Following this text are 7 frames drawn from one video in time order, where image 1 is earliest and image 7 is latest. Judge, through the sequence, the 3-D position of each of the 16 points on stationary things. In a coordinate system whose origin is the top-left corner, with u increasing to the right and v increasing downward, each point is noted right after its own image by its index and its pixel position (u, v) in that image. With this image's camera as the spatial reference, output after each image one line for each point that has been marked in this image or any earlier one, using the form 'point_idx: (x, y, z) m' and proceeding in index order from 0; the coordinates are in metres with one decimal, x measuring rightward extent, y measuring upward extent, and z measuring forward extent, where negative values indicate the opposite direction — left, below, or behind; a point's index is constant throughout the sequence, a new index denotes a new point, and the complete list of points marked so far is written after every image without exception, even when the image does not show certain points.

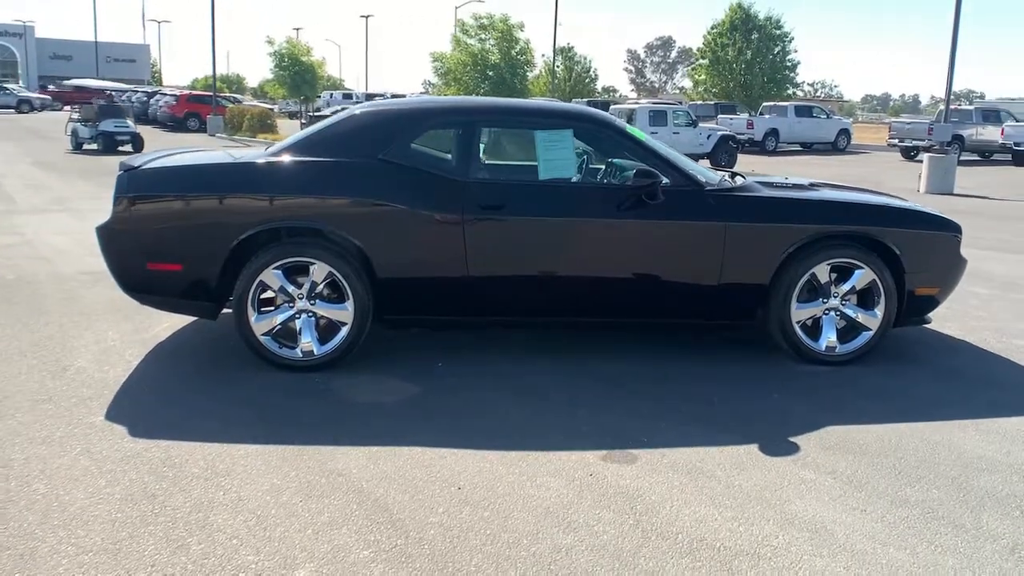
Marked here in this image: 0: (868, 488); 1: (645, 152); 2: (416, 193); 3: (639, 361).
0: (+1.7, -0.9, +4.0) m
1: (+0.9, +0.9, +5.6) m
2: (-0.6, +0.6, +5.4) m
3: (+0.9, -0.5, +5.8) m
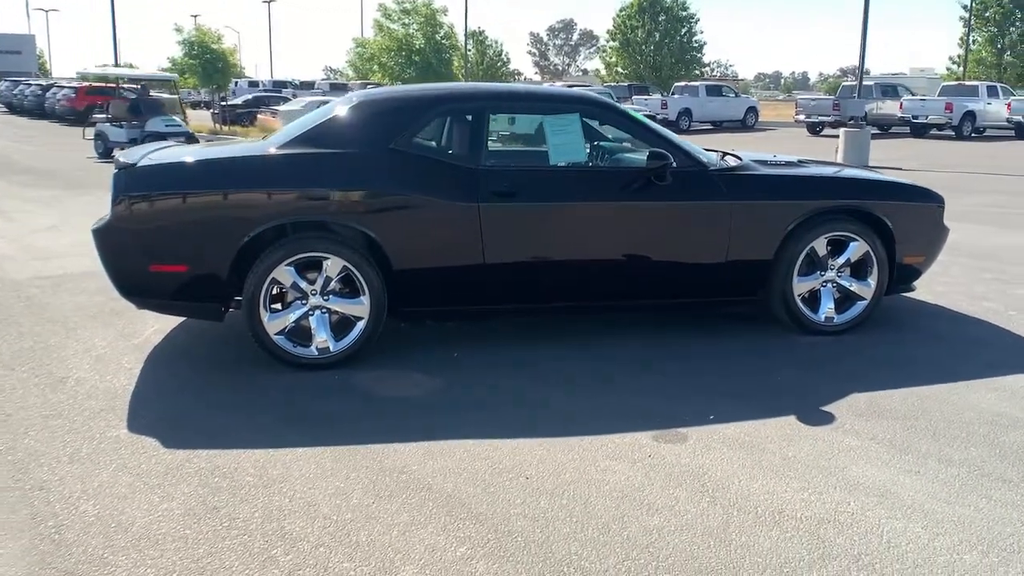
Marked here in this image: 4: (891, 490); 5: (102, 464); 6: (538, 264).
0: (+2.0, -0.8, +4.2) m
1: (+1.0, +1.0, +5.7) m
2: (-0.5, +0.7, +5.3) m
3: (+0.9, -0.4, +5.9) m
4: (+1.7, -0.9, +3.8) m
5: (-1.9, -0.8, +4.0) m
6: (+0.2, +0.1, +5.5) m
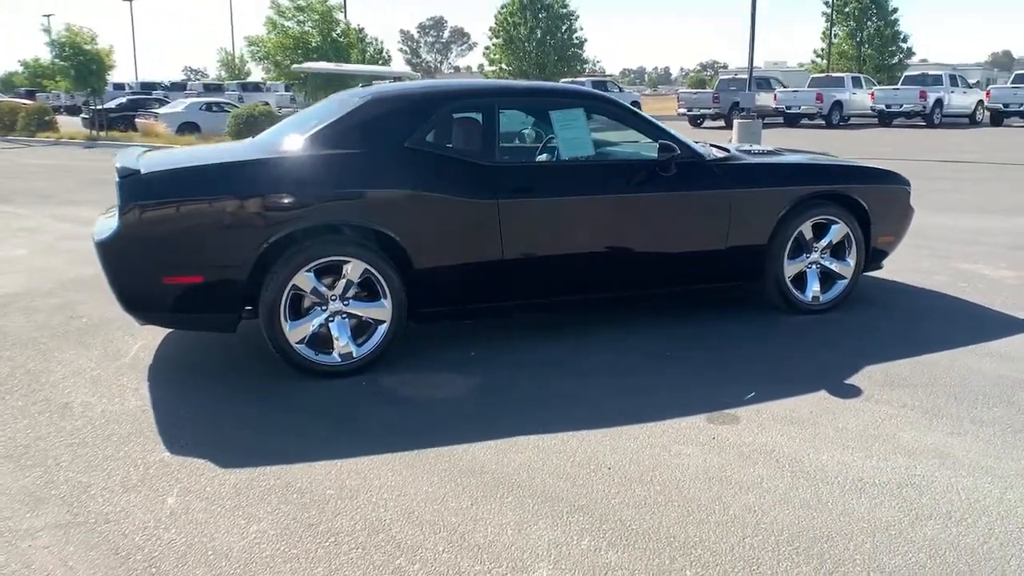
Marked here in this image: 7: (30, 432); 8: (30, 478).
0: (+2.3, -0.7, +4.5) m
1: (+1.0, +1.1, +5.8) m
2: (-0.4, +0.7, +5.2) m
3: (+1.0, -0.3, +6.0) m
4: (+2.0, -0.8, +4.0) m
5: (-1.5, -0.9, +3.8) m
6: (+0.3, +0.2, +5.6) m
7: (-2.5, -0.7, +4.4) m
8: (-2.2, -0.9, +3.9) m
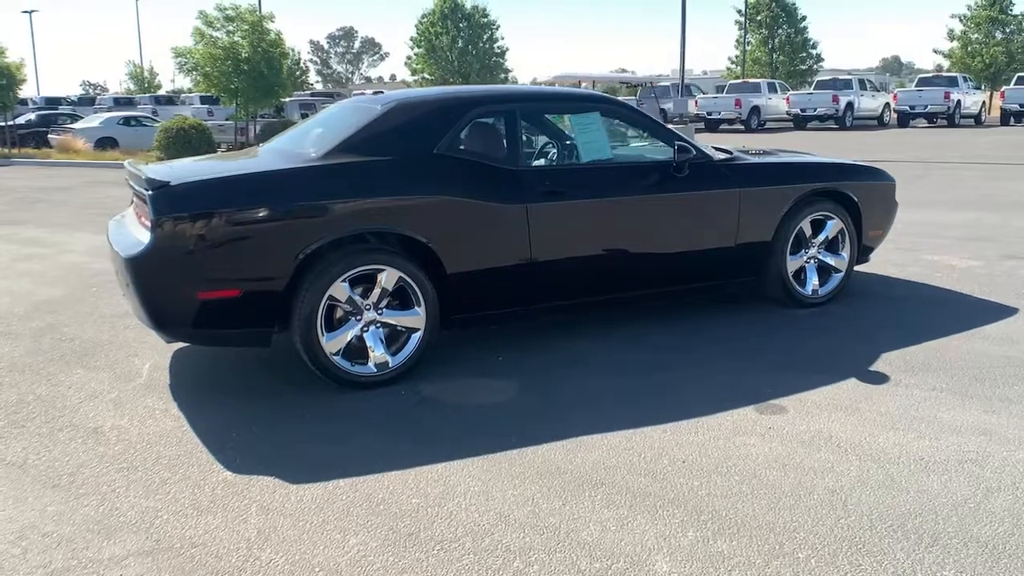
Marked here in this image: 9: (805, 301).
0: (+2.5, -0.6, +4.7) m
1: (+1.1, +1.1, +5.9) m
2: (-0.2, +0.6, +5.2) m
3: (+1.1, -0.3, +6.1) m
4: (+2.4, -0.7, +4.3) m
5: (-1.1, -0.9, +3.7) m
6: (+0.4, +0.2, +5.6) m
7: (-2.2, -0.8, +4.2) m
8: (-1.8, -0.9, +3.7) m
9: (+2.2, -0.1, +6.5) m
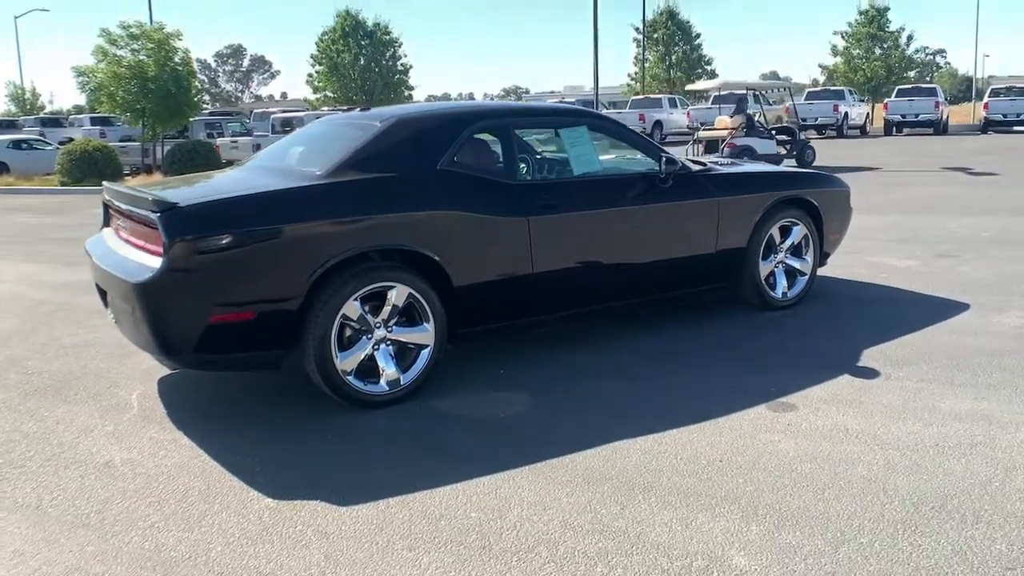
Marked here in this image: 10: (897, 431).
0: (+2.6, -0.6, +5.1) m
1: (+1.0, +1.0, +6.1) m
2: (-0.2, +0.5, +5.3) m
3: (+1.0, -0.3, +6.3) m
4: (+2.5, -0.7, +4.6) m
5: (-0.9, -1.0, +3.6) m
6: (+0.4, +0.1, +5.7) m
7: (-2.0, -1.0, +4.0) m
8: (-1.6, -1.1, +3.6) m
9: (+2.1, -0.1, +6.8) m
10: (+2.0, -0.7, +4.4) m
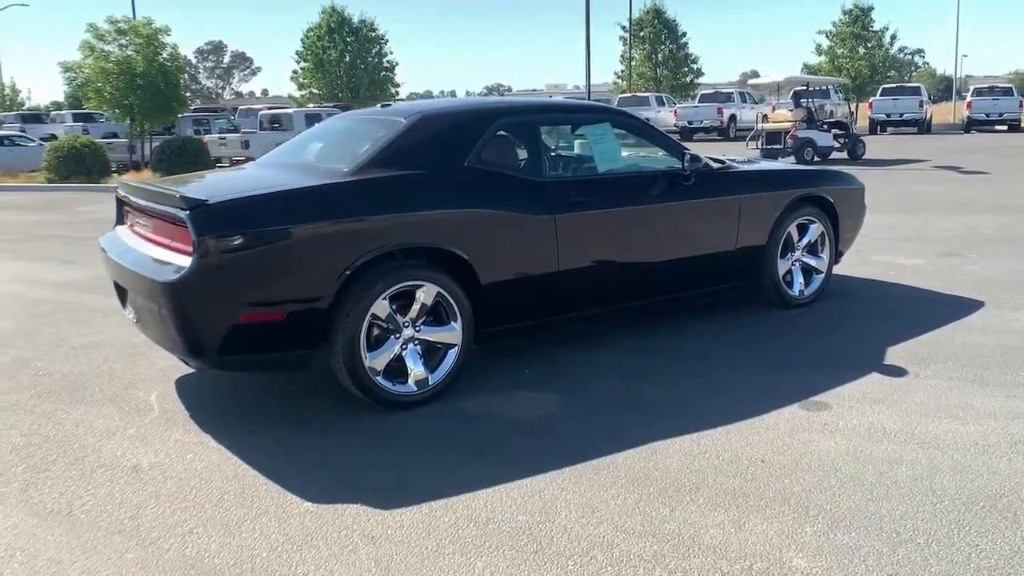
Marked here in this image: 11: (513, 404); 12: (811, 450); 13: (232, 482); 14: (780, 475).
0: (+2.8, -0.5, +5.1) m
1: (+1.1, +1.0, +6.1) m
2: (-0.1, +0.6, +5.2) m
3: (+1.2, -0.3, +6.3) m
4: (+2.7, -0.7, +4.6) m
5: (-0.7, -1.0, +3.5) m
6: (+0.6, +0.1, +5.7) m
7: (-1.8, -1.0, +3.9) m
8: (-1.4, -1.1, +3.5) m
9: (+2.2, -0.1, +6.8) m
10: (+2.2, -0.7, +4.4) m
11: (0.0, -0.7, +5.0) m
12: (+1.5, -0.8, +4.2) m
13: (-1.3, -0.9, +4.1) m
14: (+1.2, -0.9, +3.9) m
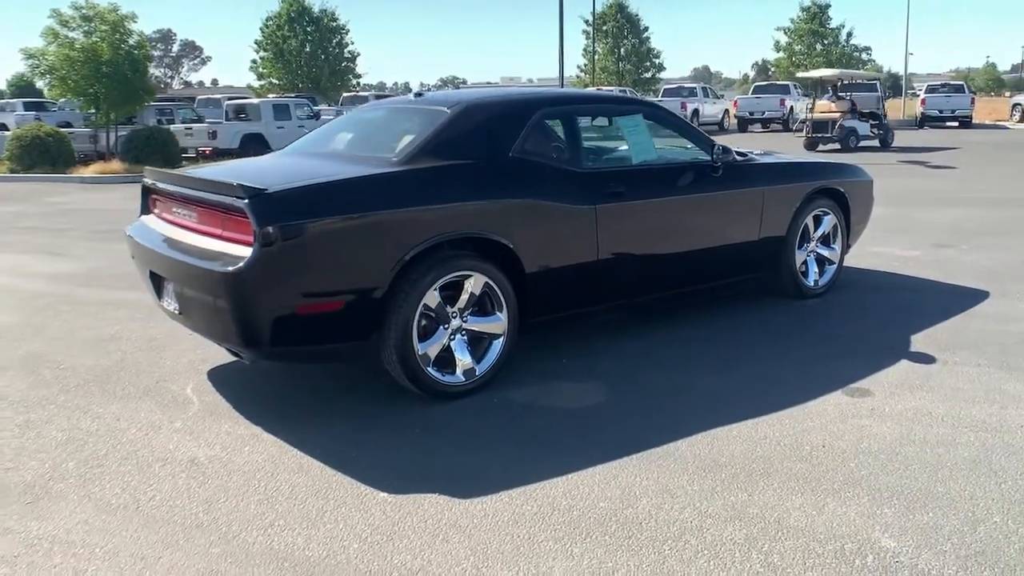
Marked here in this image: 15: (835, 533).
0: (+3.1, -0.5, +5.2) m
1: (+1.3, +1.1, +6.2) m
2: (+0.2, +0.6, +5.2) m
3: (+1.4, -0.3, +6.3) m
4: (+3.0, -0.6, +4.8) m
5: (-0.3, -1.0, +3.5) m
6: (+0.8, +0.2, +5.7) m
7: (-1.4, -0.9, +3.8) m
8: (-1.0, -1.0, +3.4) m
9: (+2.4, 0.0, +6.9) m
10: (+2.5, -0.7, +4.5) m
11: (+0.3, -0.6, +5.1) m
12: (+1.8, -0.7, +4.3) m
13: (-1.0, -0.9, +4.0) m
14: (+1.5, -0.8, +4.0) m
15: (+1.3, -1.0, +3.4) m
